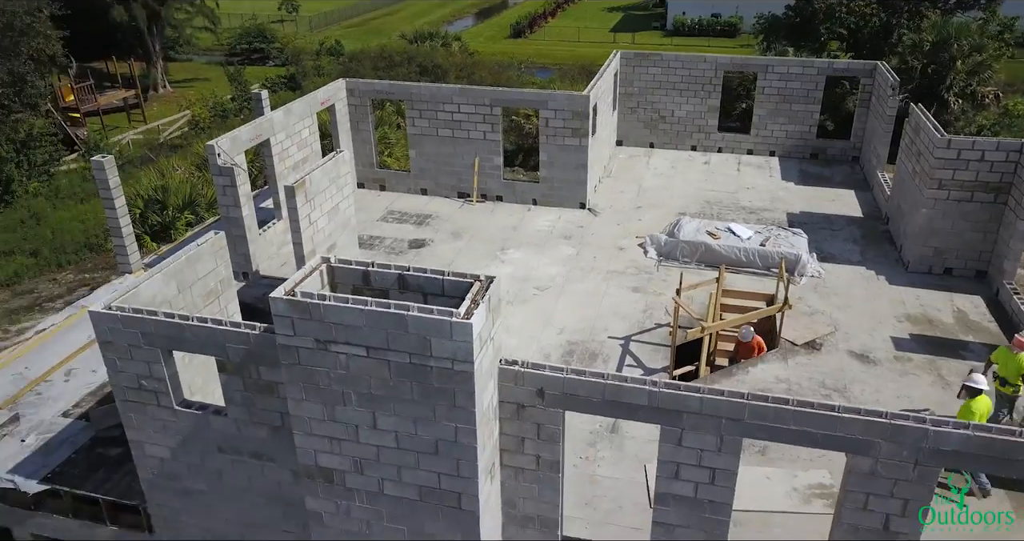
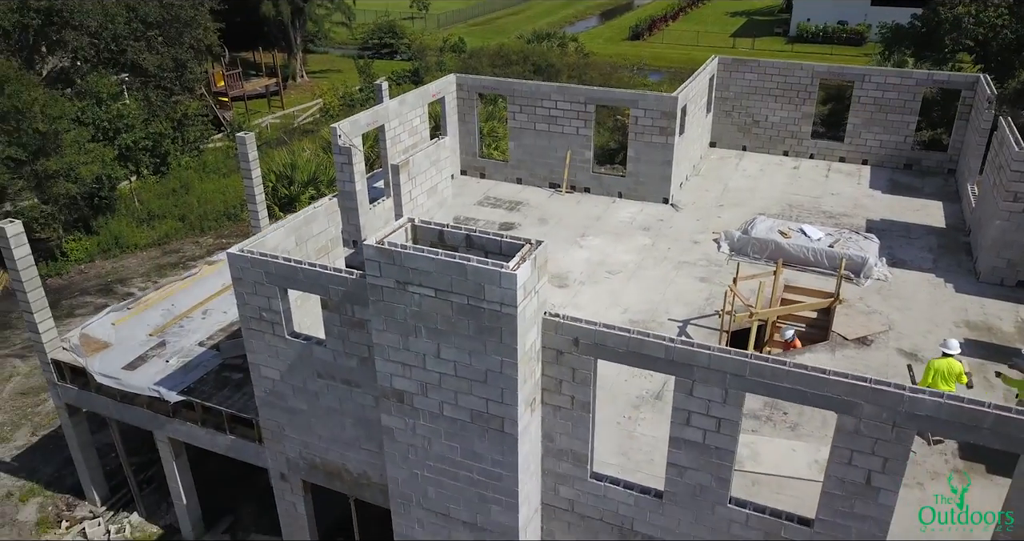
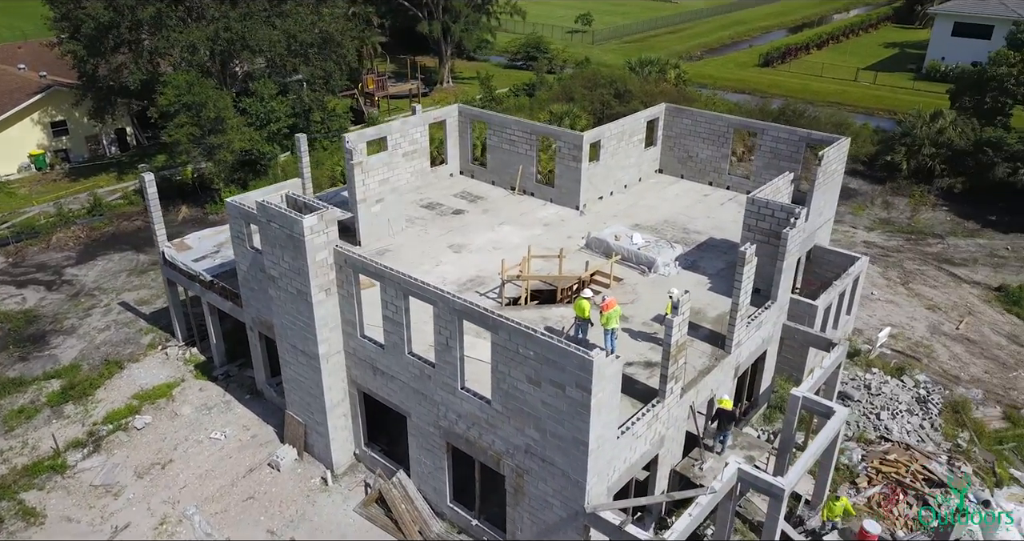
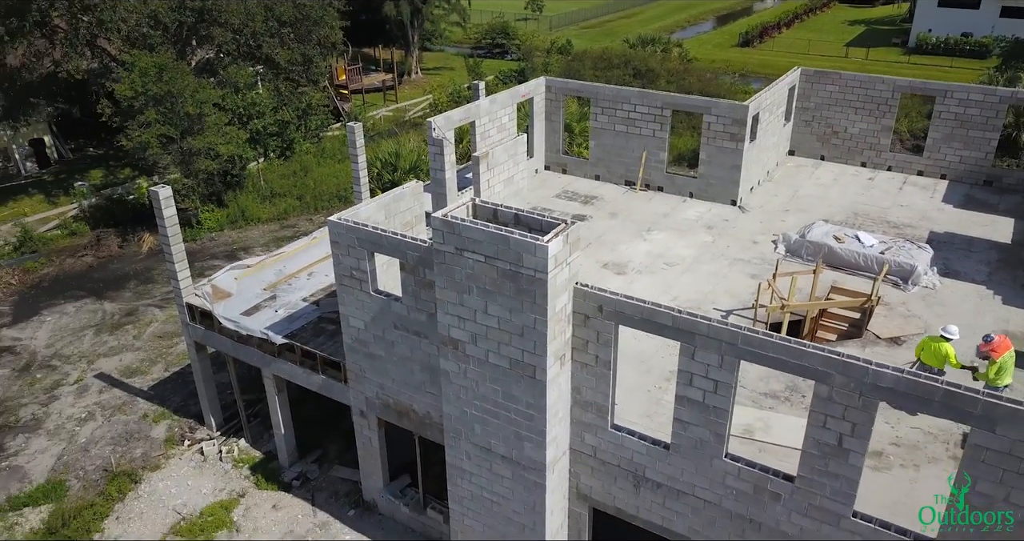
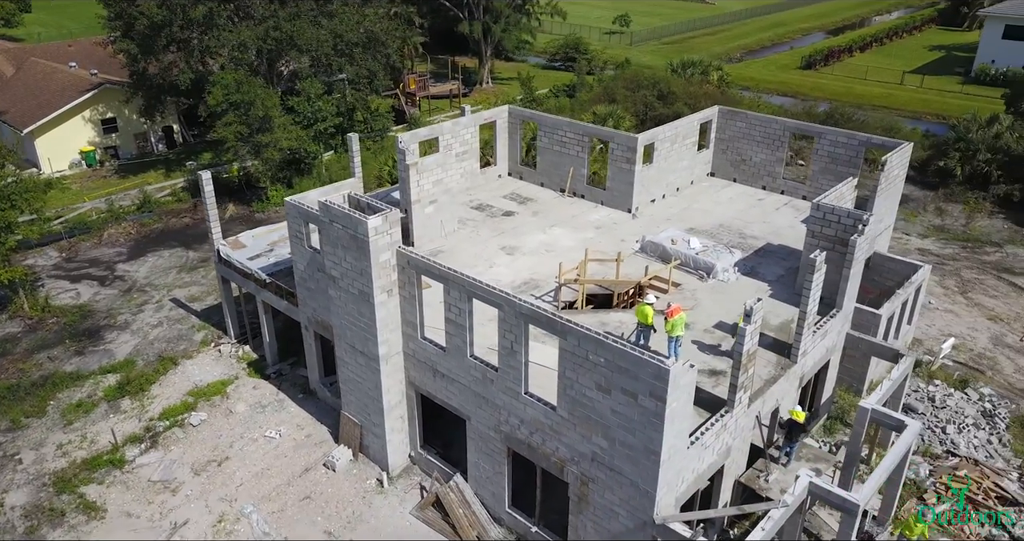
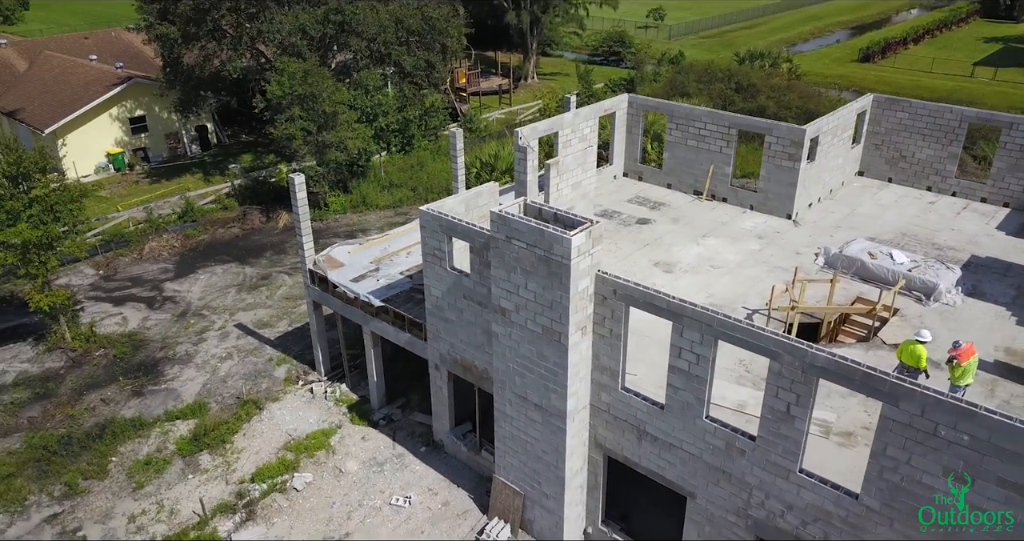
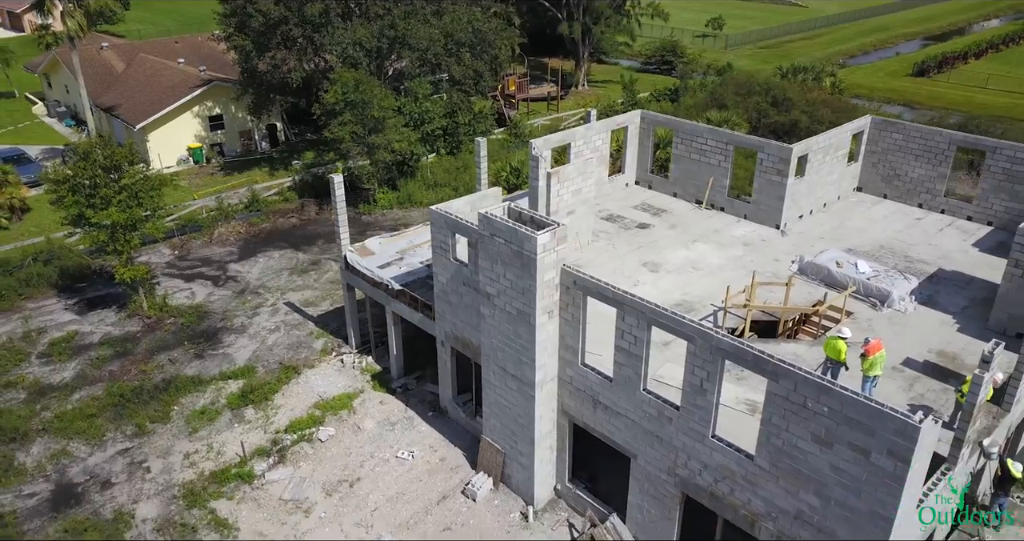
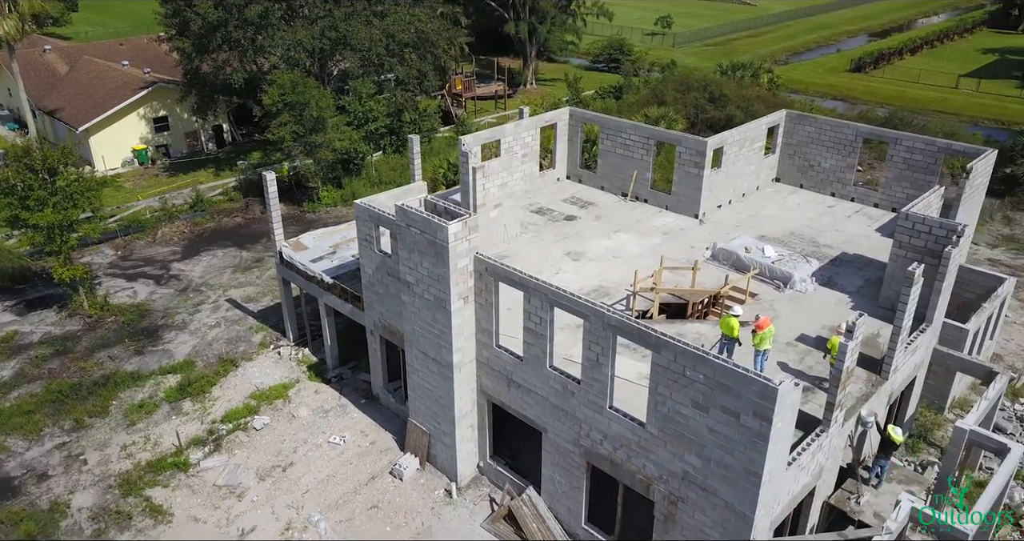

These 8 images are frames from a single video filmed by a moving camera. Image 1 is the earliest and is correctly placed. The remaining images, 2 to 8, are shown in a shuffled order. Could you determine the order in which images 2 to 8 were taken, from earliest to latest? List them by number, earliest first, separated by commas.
2, 4, 6, 7, 8, 5, 3
